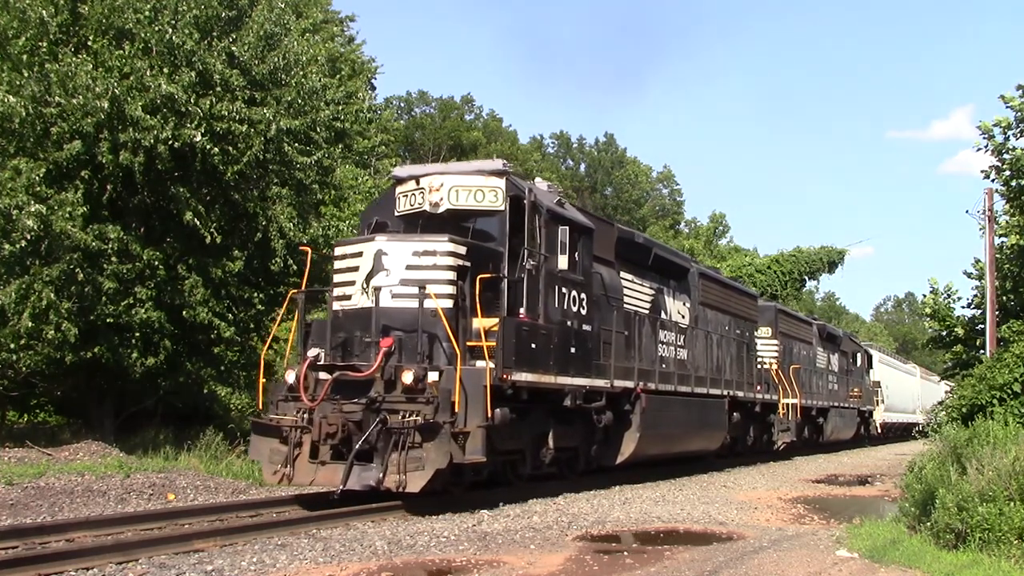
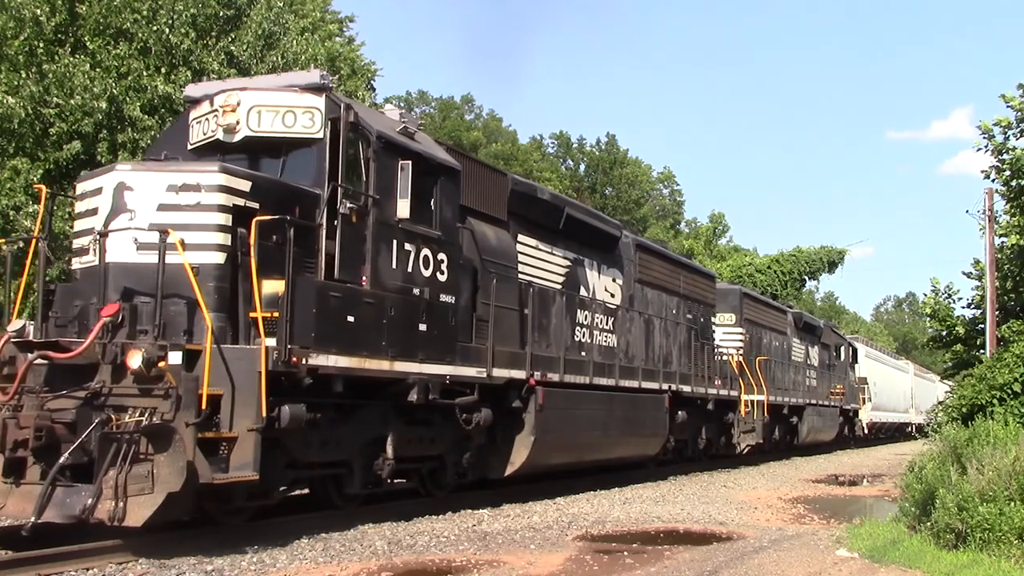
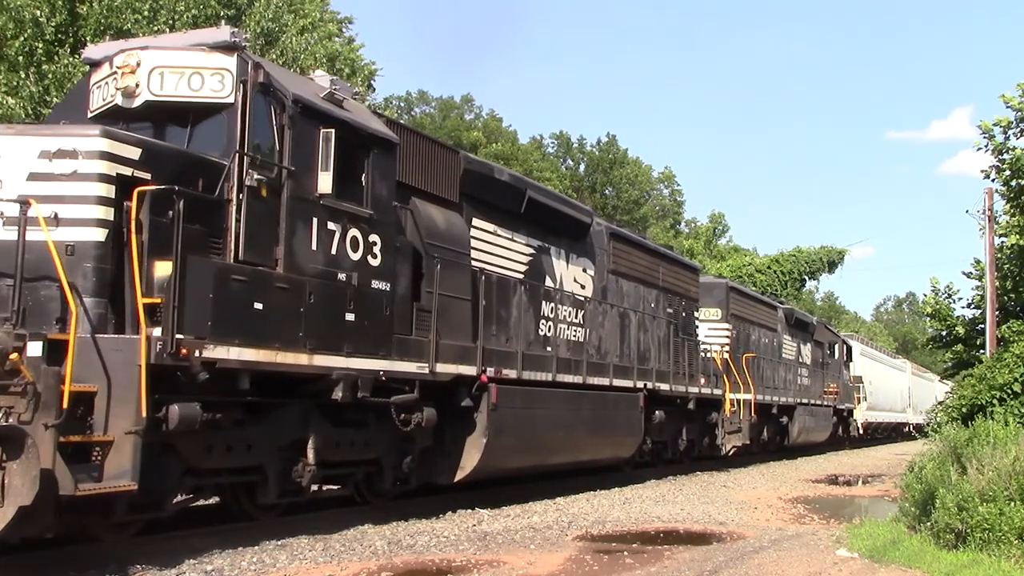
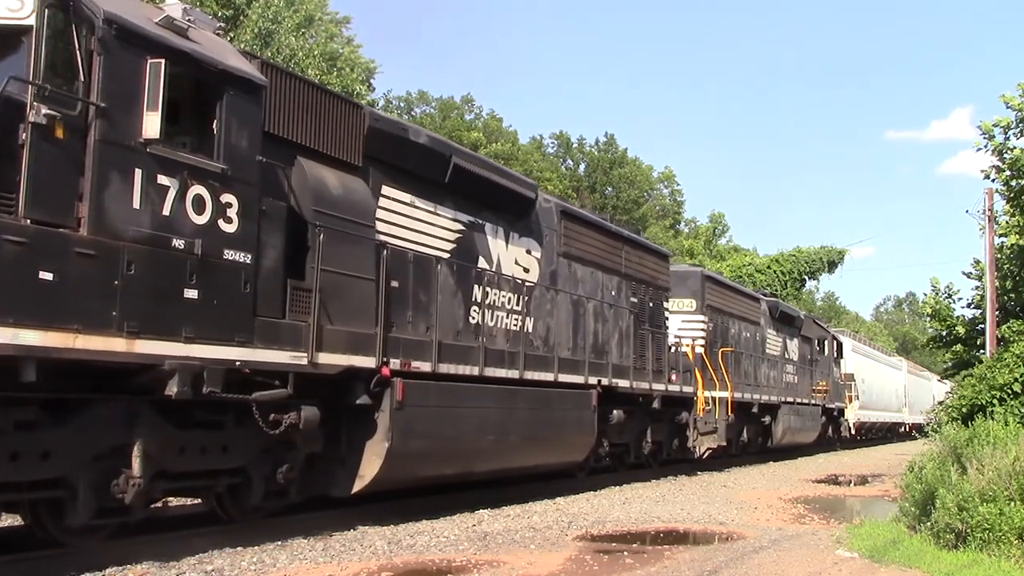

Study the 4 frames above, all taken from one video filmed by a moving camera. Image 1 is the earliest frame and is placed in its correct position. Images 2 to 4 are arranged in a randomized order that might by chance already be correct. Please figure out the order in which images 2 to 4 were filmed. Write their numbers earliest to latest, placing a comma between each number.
2, 3, 4
